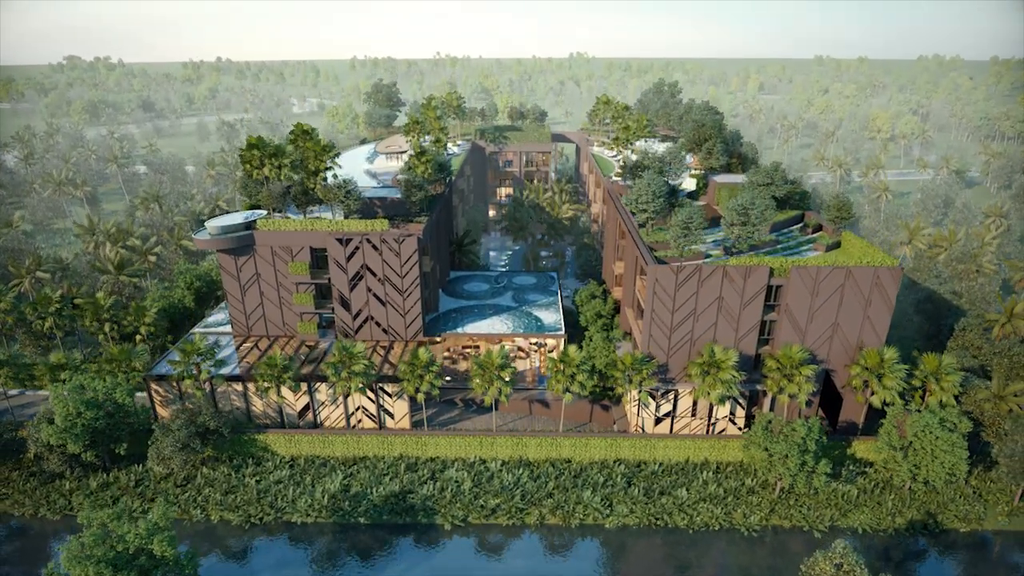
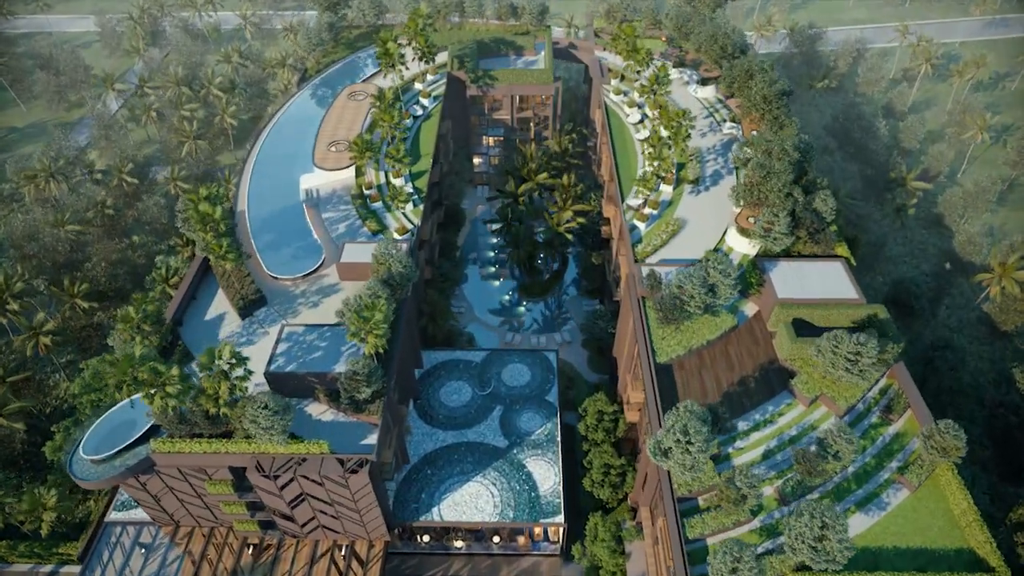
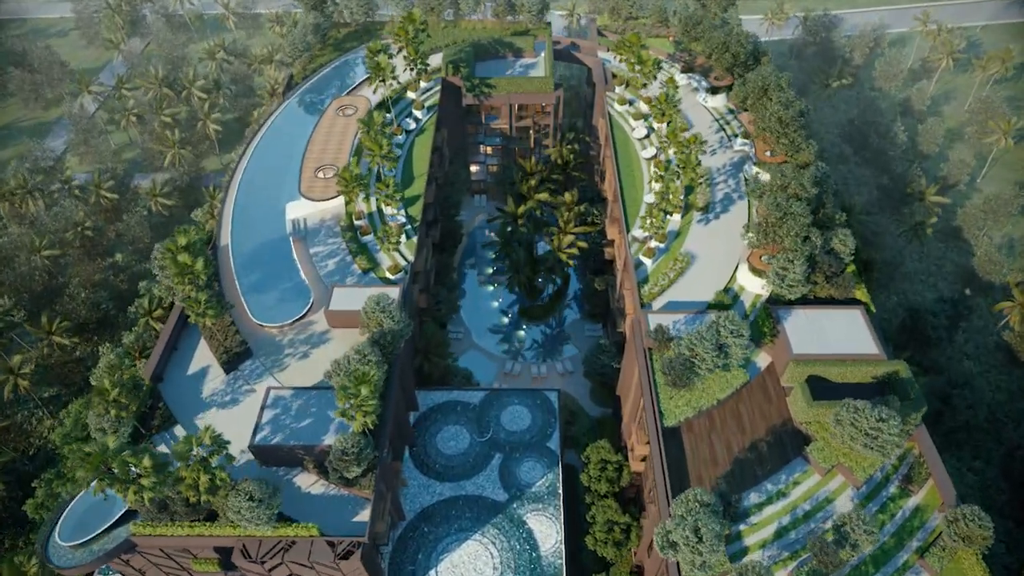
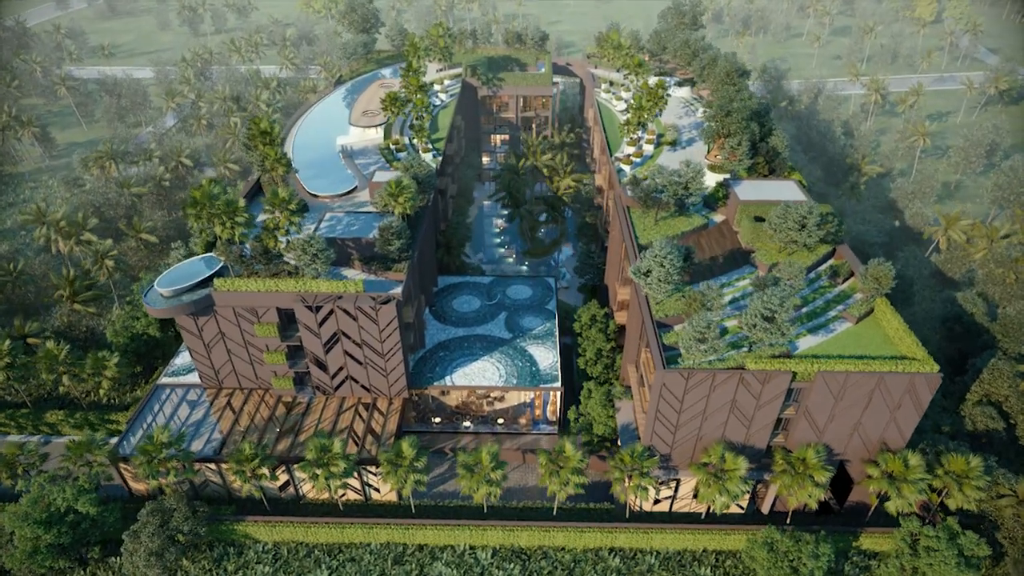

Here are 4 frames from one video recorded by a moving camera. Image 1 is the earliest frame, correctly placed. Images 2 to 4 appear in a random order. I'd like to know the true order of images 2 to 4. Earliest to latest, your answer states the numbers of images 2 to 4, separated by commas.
4, 2, 3
